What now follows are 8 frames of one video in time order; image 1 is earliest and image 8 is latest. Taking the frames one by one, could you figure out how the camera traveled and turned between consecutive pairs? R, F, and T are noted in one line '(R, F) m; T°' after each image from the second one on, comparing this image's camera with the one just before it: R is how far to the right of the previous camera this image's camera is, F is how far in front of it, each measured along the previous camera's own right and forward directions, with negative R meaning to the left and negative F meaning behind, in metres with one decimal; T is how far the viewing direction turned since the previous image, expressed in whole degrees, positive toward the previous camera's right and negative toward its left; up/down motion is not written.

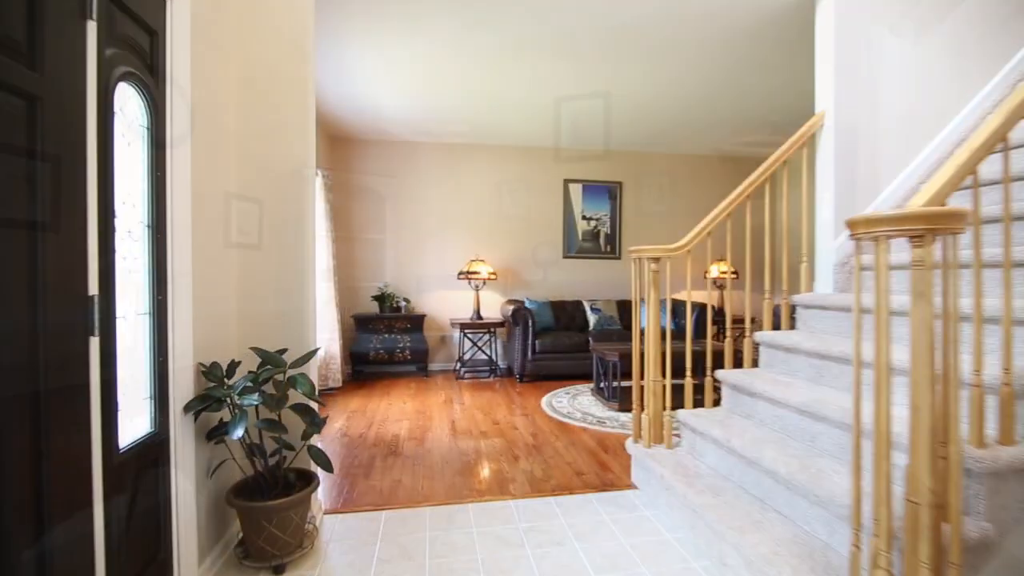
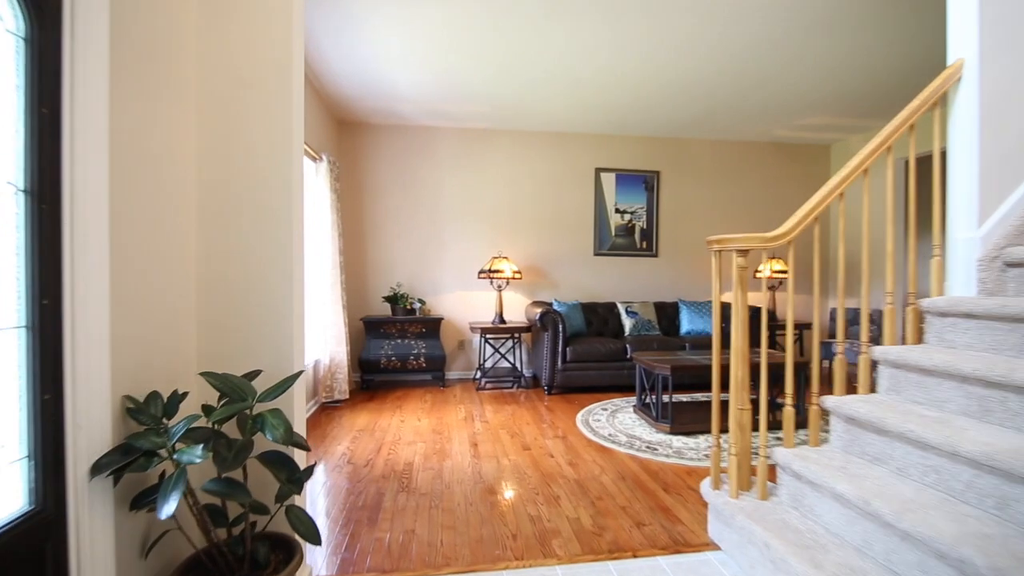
(-0.1, +0.5) m; -2°
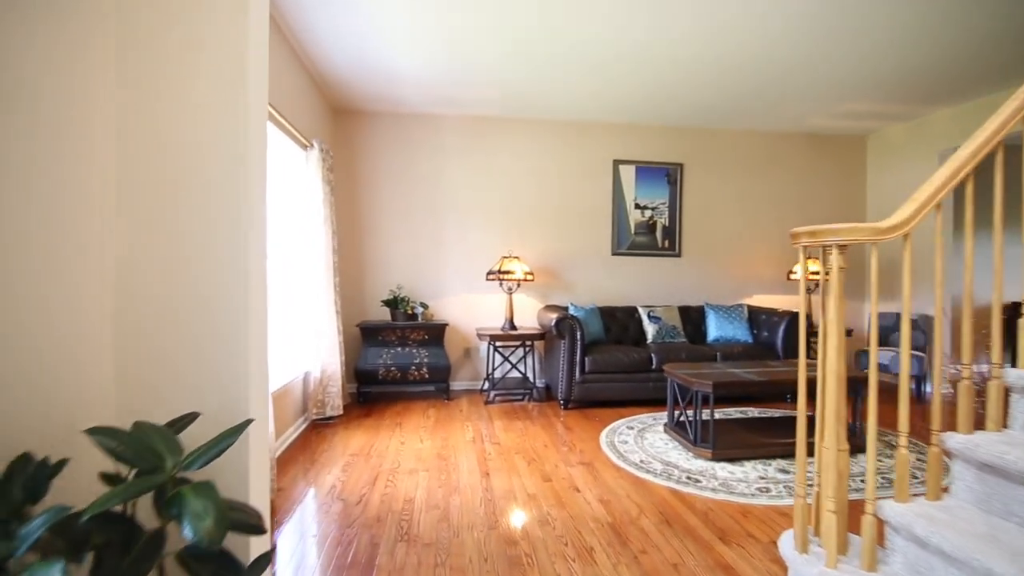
(-0.1, +0.4) m; 0°
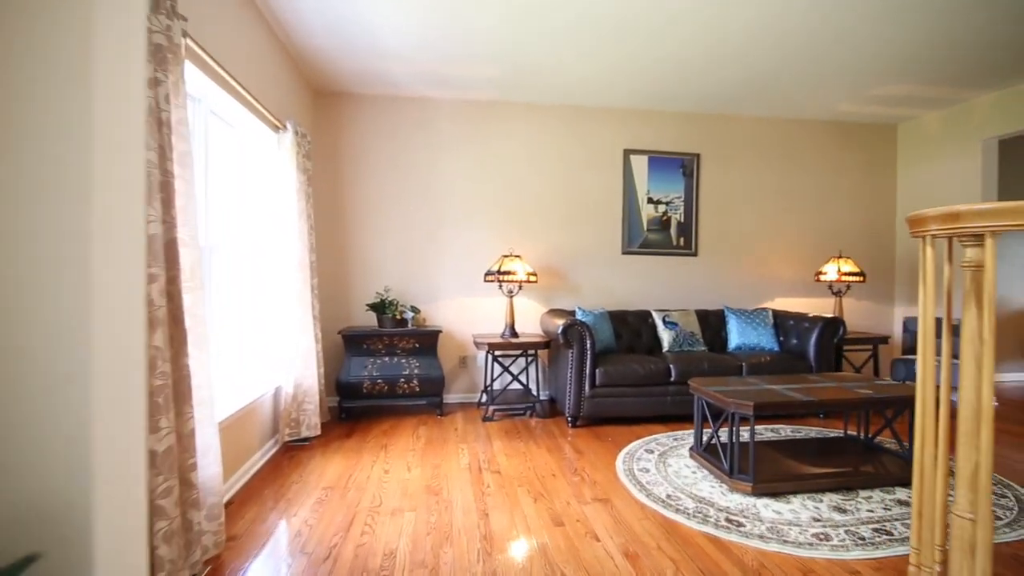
(0.0, +0.4) m; 0°
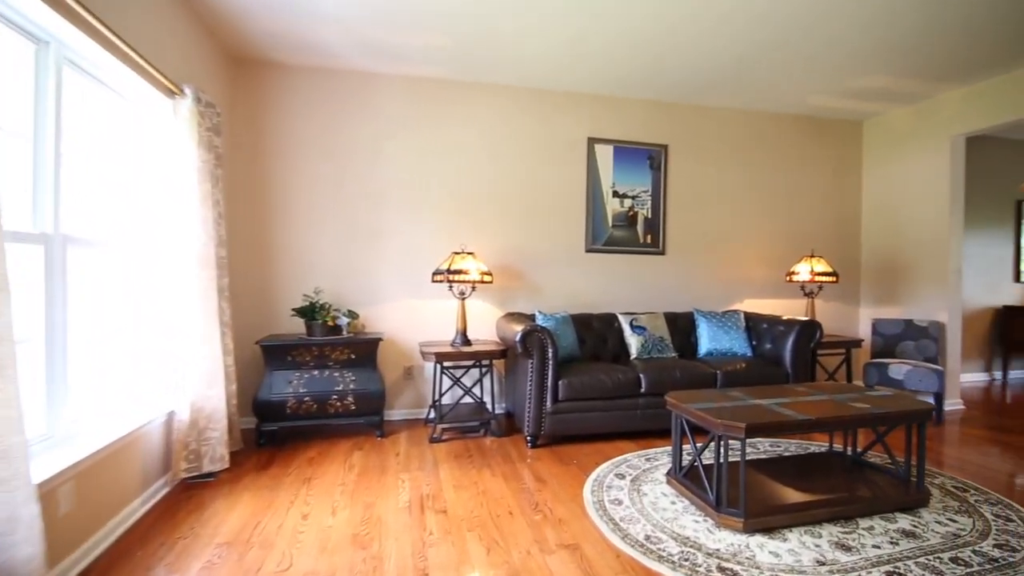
(0.0, +0.4) m; +5°
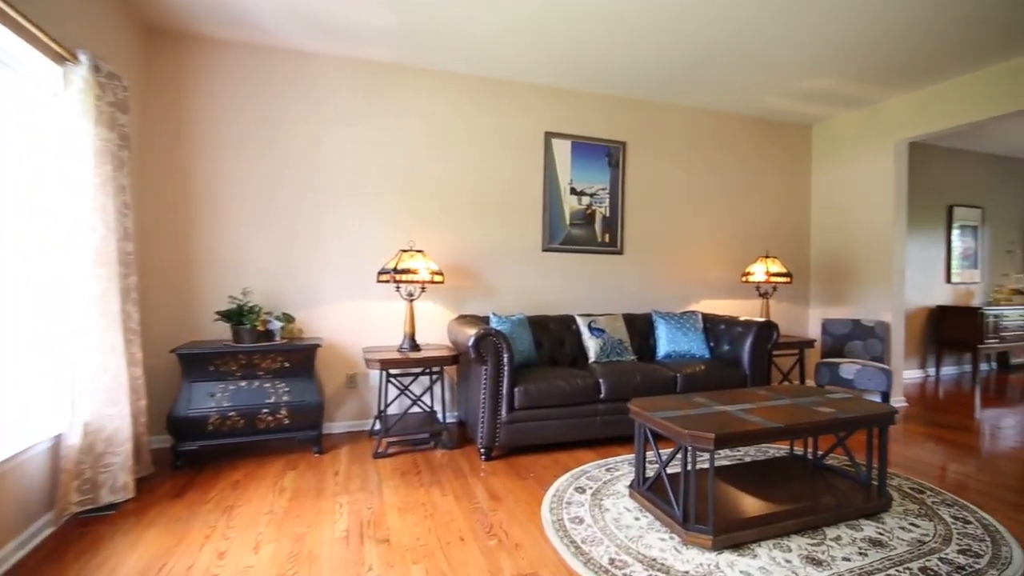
(0.0, +0.2) m; +5°
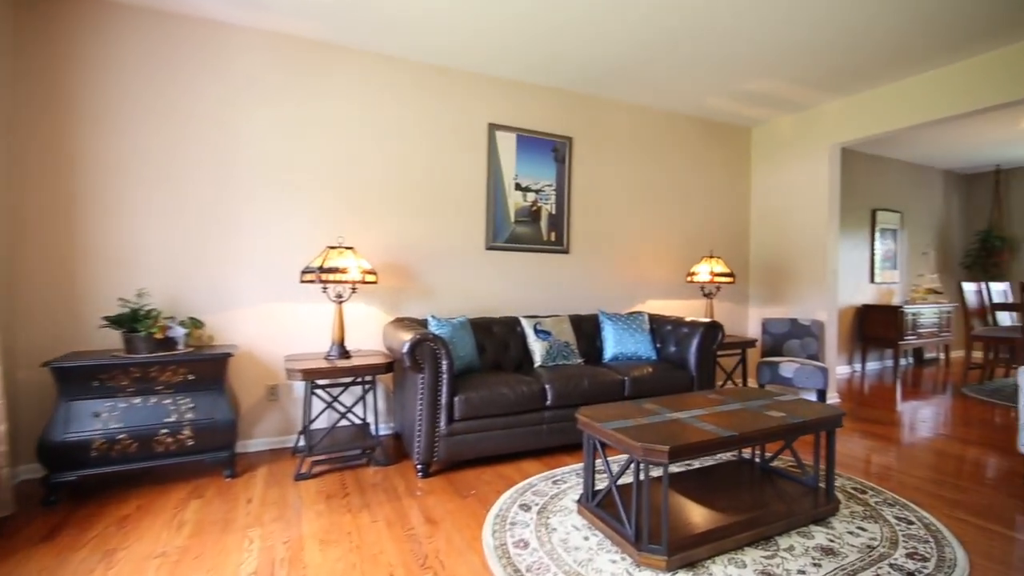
(0.0, +0.2) m; +6°
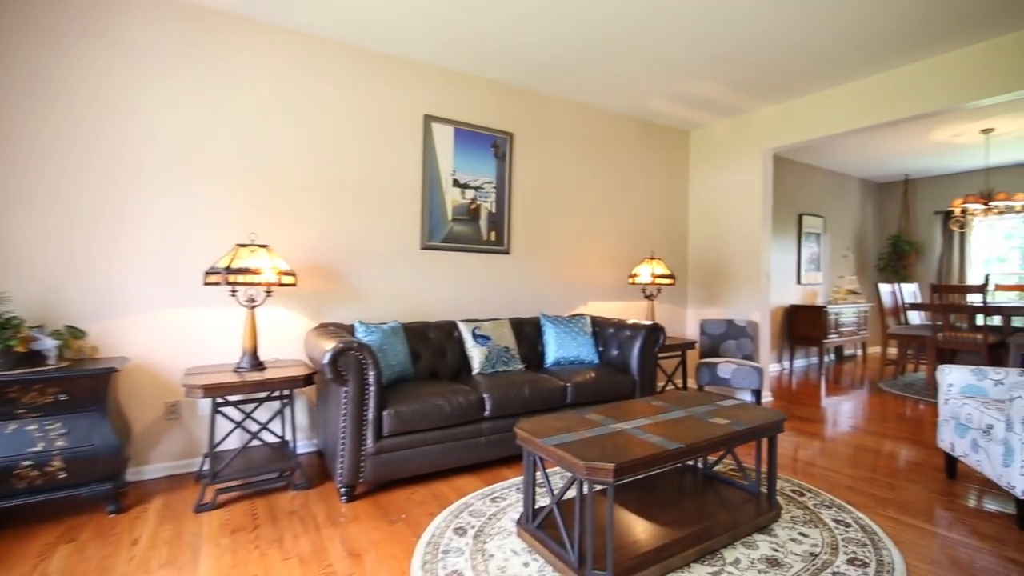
(0.0, +0.2) m; +7°
